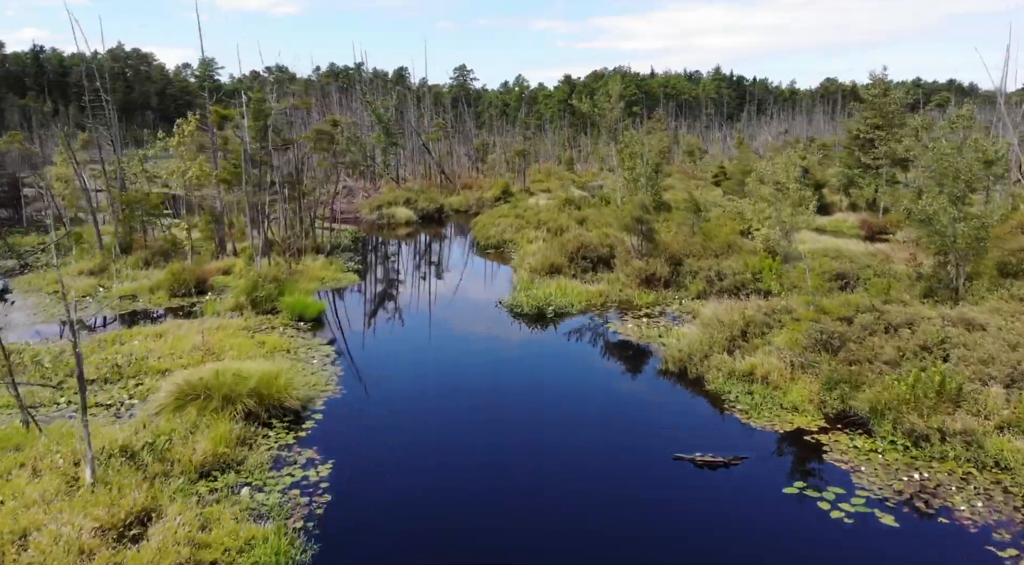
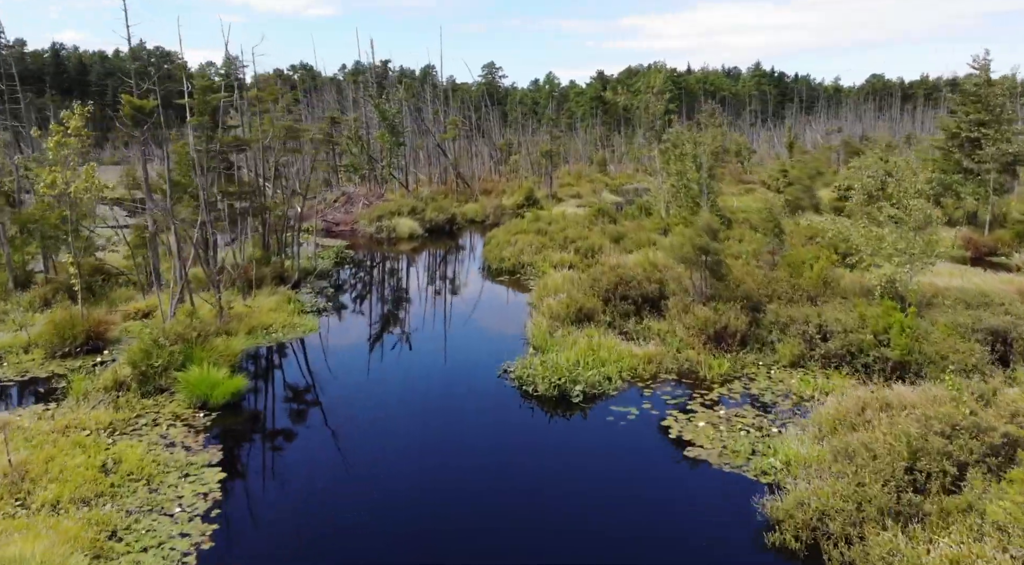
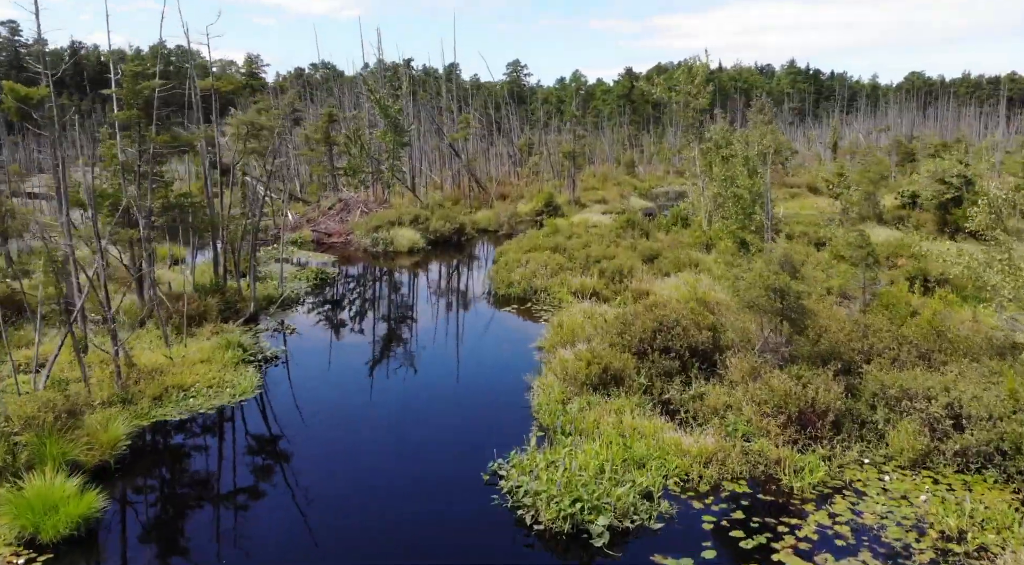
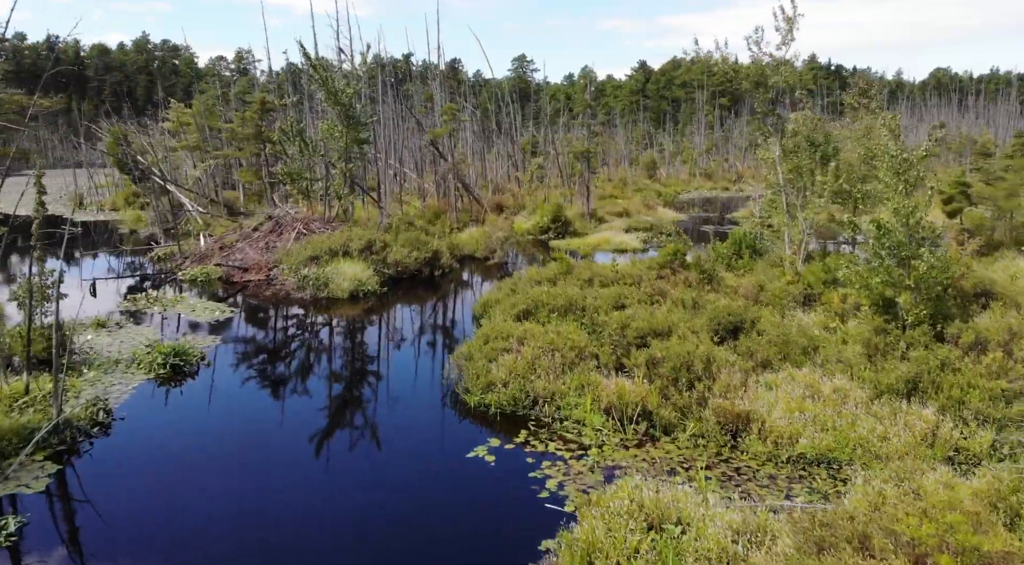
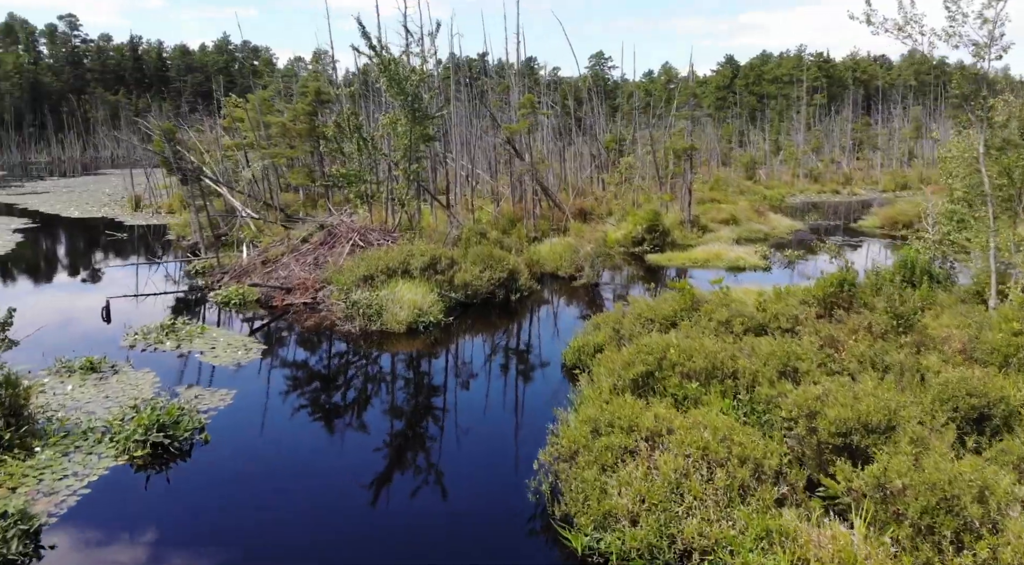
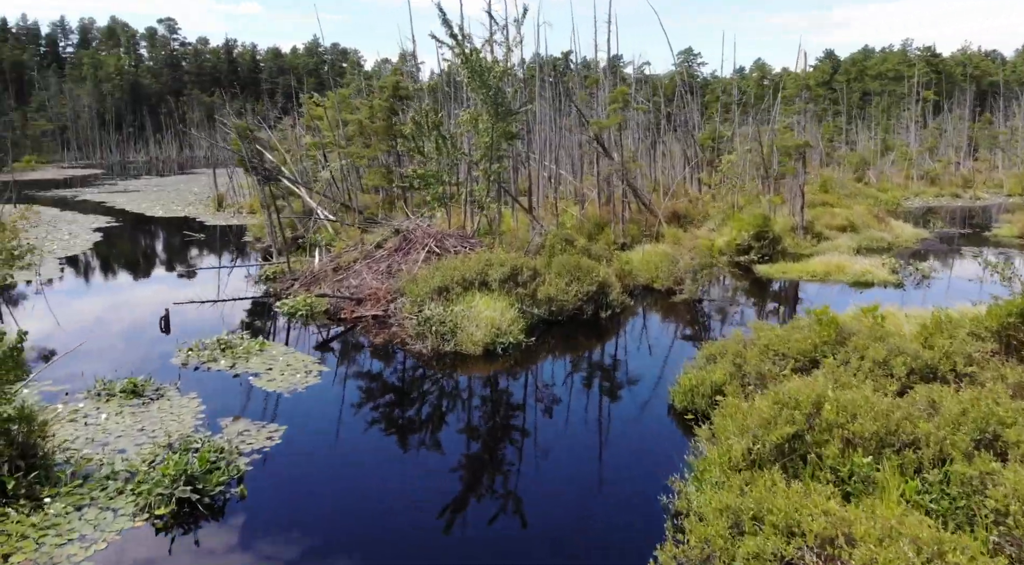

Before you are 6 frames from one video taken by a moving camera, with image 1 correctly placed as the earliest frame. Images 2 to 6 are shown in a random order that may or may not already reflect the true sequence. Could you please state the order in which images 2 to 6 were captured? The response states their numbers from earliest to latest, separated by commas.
2, 3, 4, 5, 6
